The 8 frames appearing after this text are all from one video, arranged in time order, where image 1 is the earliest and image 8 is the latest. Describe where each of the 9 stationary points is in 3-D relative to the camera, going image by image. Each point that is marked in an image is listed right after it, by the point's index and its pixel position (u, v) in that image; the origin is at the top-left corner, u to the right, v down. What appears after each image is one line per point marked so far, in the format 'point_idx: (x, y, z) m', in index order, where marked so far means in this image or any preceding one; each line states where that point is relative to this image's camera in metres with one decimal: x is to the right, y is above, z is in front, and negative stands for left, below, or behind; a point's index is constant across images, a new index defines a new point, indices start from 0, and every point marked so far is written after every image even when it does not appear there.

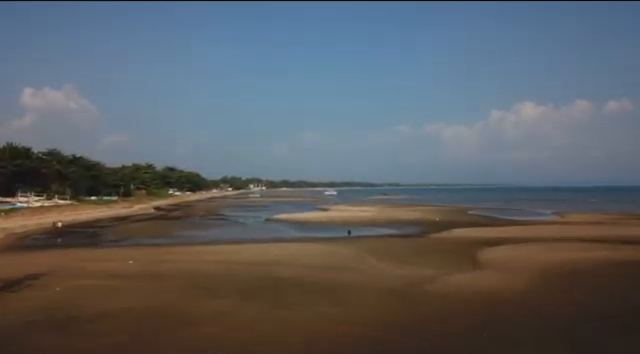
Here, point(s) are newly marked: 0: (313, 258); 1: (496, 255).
0: (-0.2, -3.0, +18.6) m
1: (+6.7, -3.0, +19.8) m
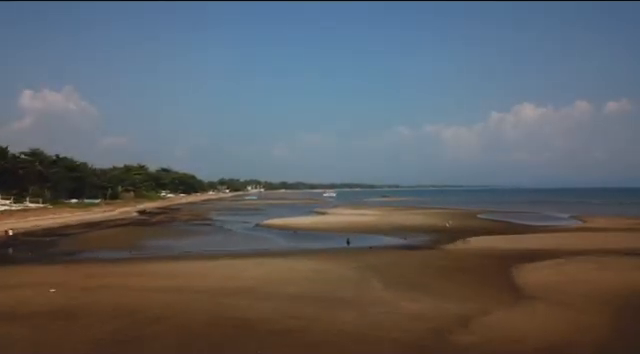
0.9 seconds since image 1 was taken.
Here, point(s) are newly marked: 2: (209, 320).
0: (-0.6, -2.9, +14.1) m
1: (+6.4, -3.0, +15.3) m
2: (-2.3, -2.9, +10.7) m
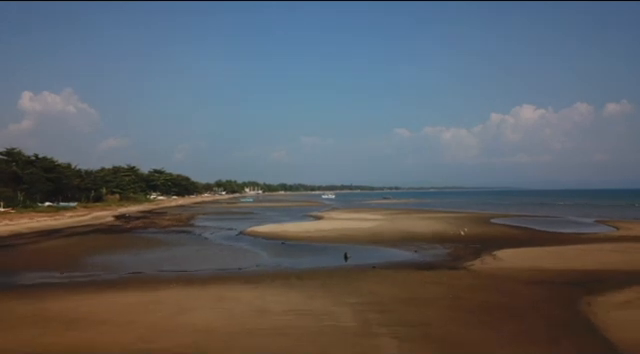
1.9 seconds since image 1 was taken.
0: (-0.9, -2.8, +8.8) m
1: (+6.0, -2.9, +10.0) m
2: (-2.7, -2.8, +5.3) m
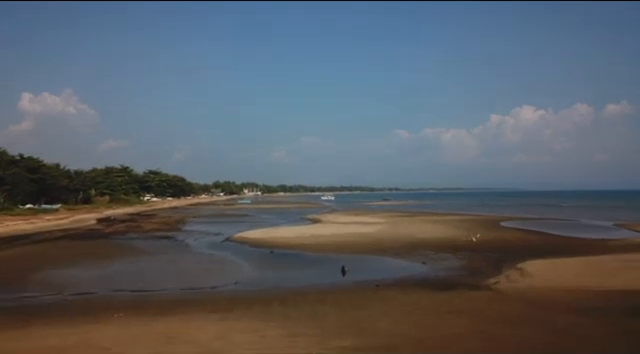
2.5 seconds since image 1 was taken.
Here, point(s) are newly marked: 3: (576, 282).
0: (-1.2, -2.8, +5.6) m
1: (+5.7, -2.9, +6.8) m
2: (-2.9, -2.8, +2.1) m
3: (+7.5, -3.1, +15.3) m
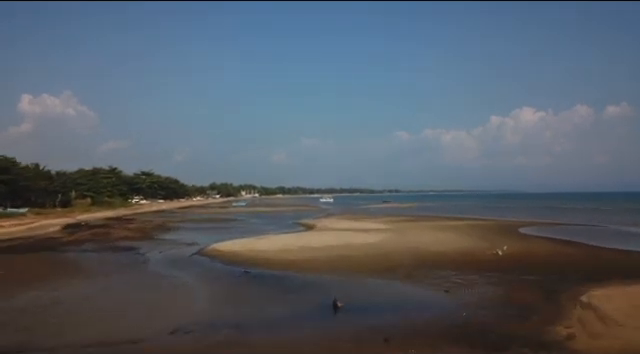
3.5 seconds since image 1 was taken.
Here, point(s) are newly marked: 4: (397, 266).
0: (-1.6, -2.7, +0.3) m
1: (+5.3, -2.7, +1.5) m
2: (-3.4, -2.7, -3.2) m
3: (+7.1, -3.0, +10.0) m
4: (+2.9, -3.4, +19.8) m
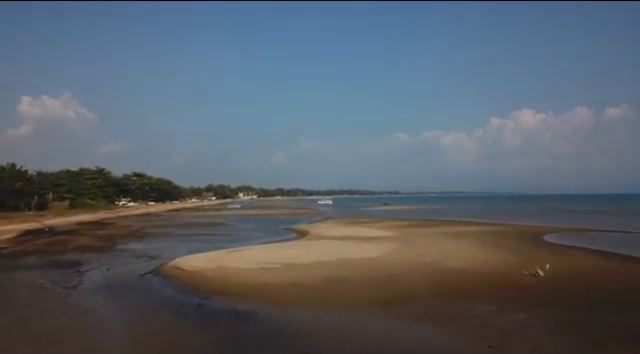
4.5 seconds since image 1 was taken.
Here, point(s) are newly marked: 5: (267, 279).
0: (-2.1, -2.5, -5.0) m
1: (+4.9, -2.6, -3.8) m
2: (-3.8, -2.5, -8.4) m
3: (+6.7, -2.8, +4.7) m
4: (+2.5, -3.2, +14.6) m
5: (-1.7, -3.3, +16.9) m
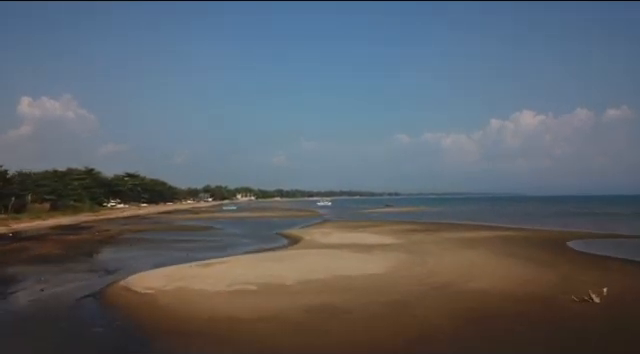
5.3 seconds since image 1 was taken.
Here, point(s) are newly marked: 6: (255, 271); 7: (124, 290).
0: (-2.4, -2.4, -9.1) m
1: (+4.5, -2.4, -7.9) m
2: (-4.1, -2.3, -12.6) m
3: (+6.3, -2.7, +0.6) m
4: (+2.2, -3.1, +10.4) m
5: (-2.0, -3.2, +12.8) m
6: (-2.3, -3.2, +17.9) m
7: (-5.8, -3.3, +15.4) m
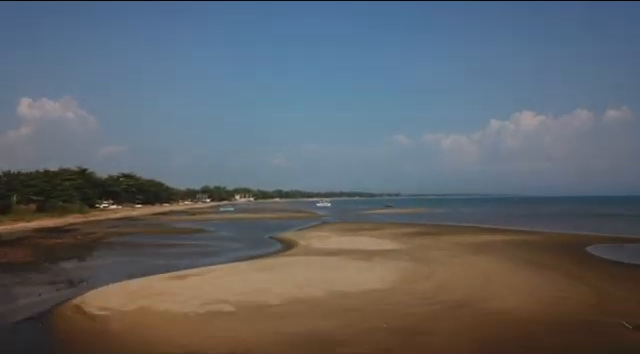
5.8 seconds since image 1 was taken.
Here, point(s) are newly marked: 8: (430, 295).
0: (-2.6, -2.3, -11.8) m
1: (+4.4, -2.3, -10.5) m
2: (-4.3, -2.2, -15.2) m
3: (+6.1, -2.6, -2.1) m
4: (+2.0, -3.1, +7.8) m
5: (-2.2, -3.1, +10.1) m
6: (-2.5, -3.1, +15.3) m
7: (-6.0, -3.2, +12.8) m
8: (+3.1, -3.2, +15.0) m
